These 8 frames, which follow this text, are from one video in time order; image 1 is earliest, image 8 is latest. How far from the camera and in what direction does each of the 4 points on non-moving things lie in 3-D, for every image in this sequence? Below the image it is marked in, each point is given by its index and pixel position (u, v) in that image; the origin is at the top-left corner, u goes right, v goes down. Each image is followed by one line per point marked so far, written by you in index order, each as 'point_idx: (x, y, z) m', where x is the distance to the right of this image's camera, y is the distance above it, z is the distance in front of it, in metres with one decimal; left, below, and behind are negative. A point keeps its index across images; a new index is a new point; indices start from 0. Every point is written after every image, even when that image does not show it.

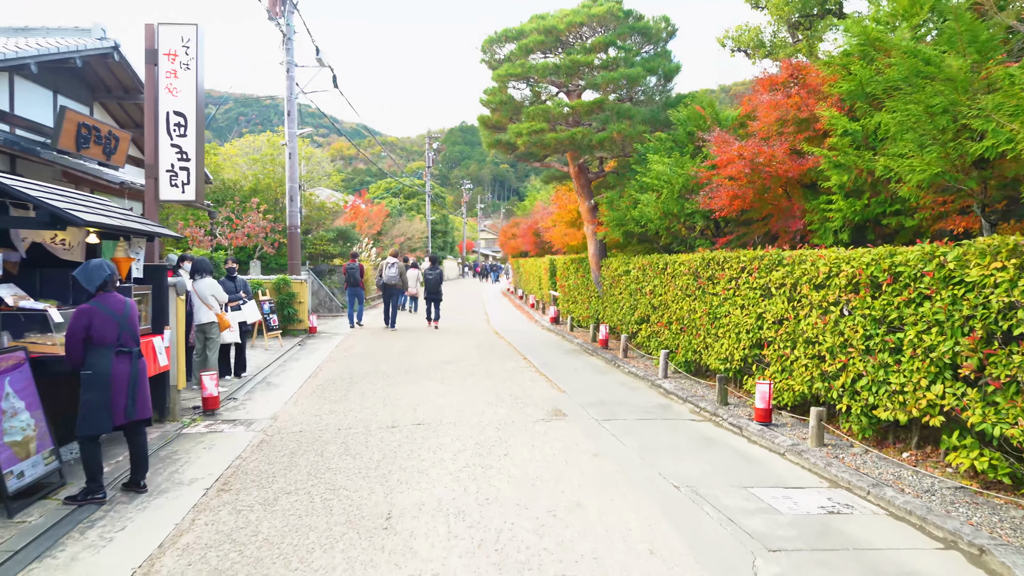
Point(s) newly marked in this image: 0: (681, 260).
0: (+2.2, +0.4, +9.5) m
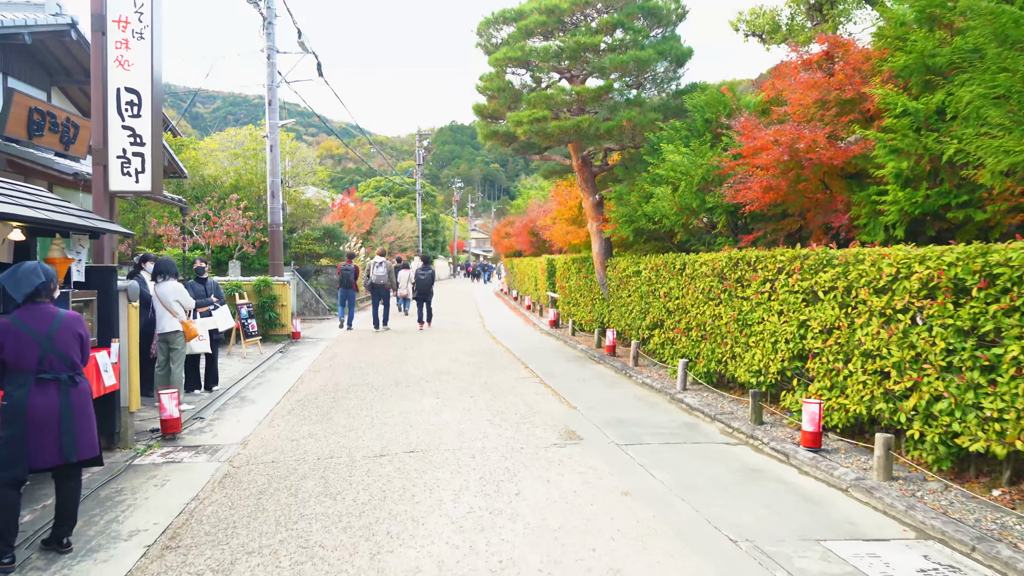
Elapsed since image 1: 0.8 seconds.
0: (+2.2, +0.3, +8.5) m
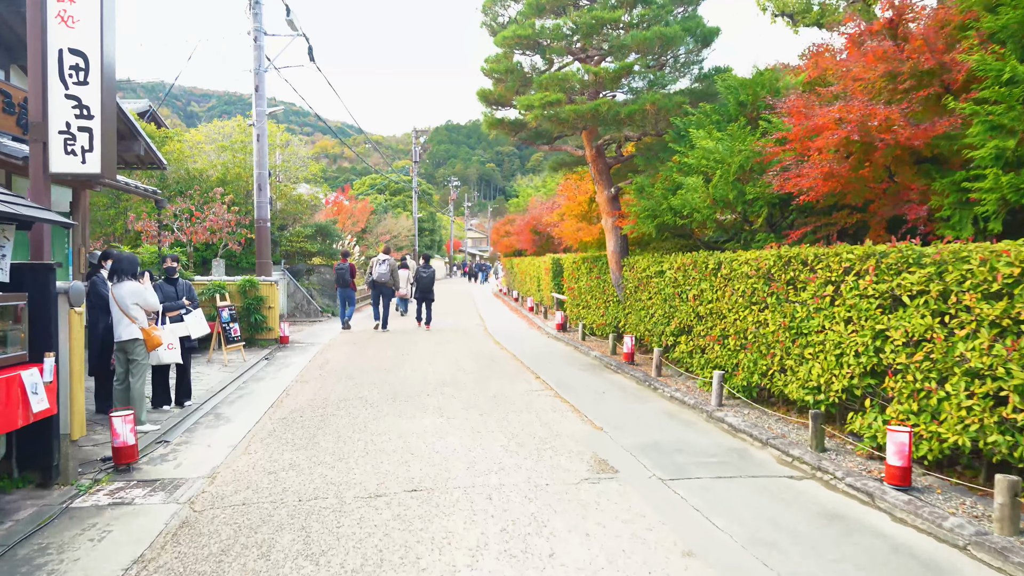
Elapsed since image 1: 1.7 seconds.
0: (+2.4, +0.3, +7.5) m
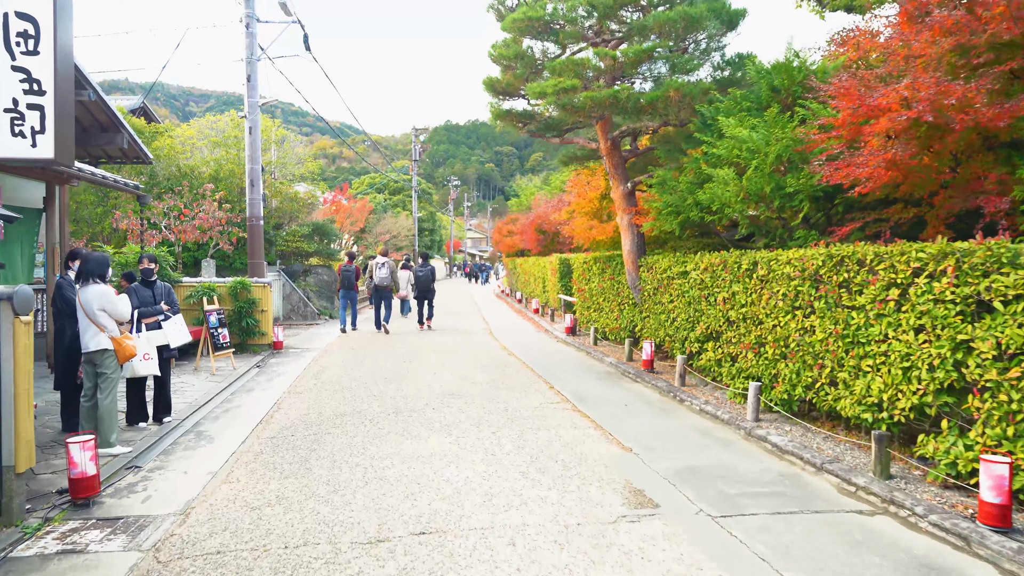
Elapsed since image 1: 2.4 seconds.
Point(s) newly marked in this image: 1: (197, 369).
0: (+2.5, +0.3, +6.8) m
1: (-4.3, -1.1, +9.7) m
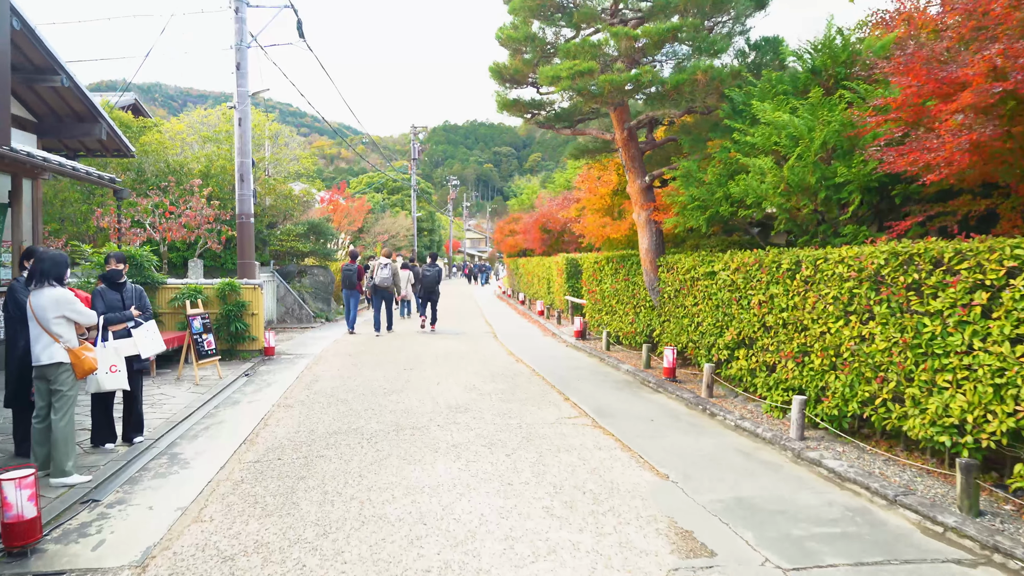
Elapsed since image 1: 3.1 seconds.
0: (+2.7, +0.3, +6.0) m
1: (-4.1, -1.1, +9.0) m
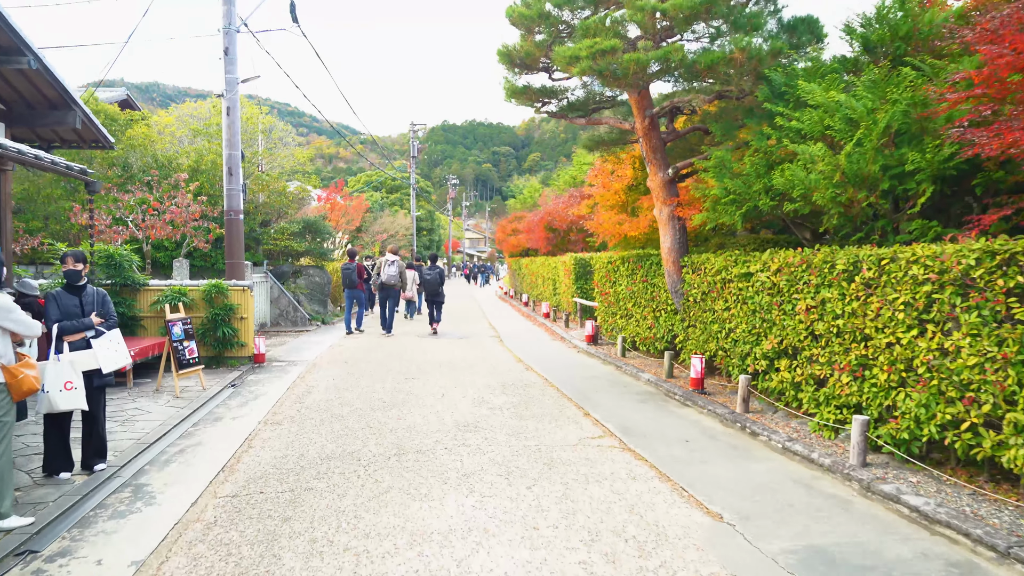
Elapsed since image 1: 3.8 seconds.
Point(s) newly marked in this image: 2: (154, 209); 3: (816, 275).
0: (+2.8, +0.2, +5.2) m
1: (-4.0, -1.2, +8.1) m
2: (-7.1, +1.6, +14.3) m
3: (+2.6, +0.1, +6.2) m
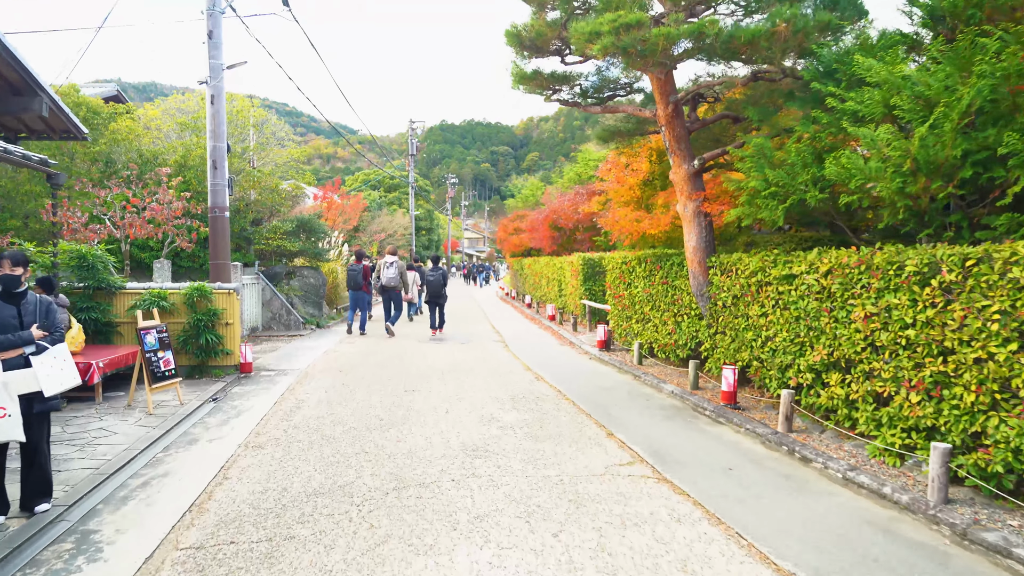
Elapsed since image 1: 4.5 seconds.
0: (+2.9, +0.2, +4.4) m
1: (-3.9, -1.2, +7.3) m
2: (-7.0, +1.5, +13.5) m
3: (+2.8, +0.1, +5.4) m
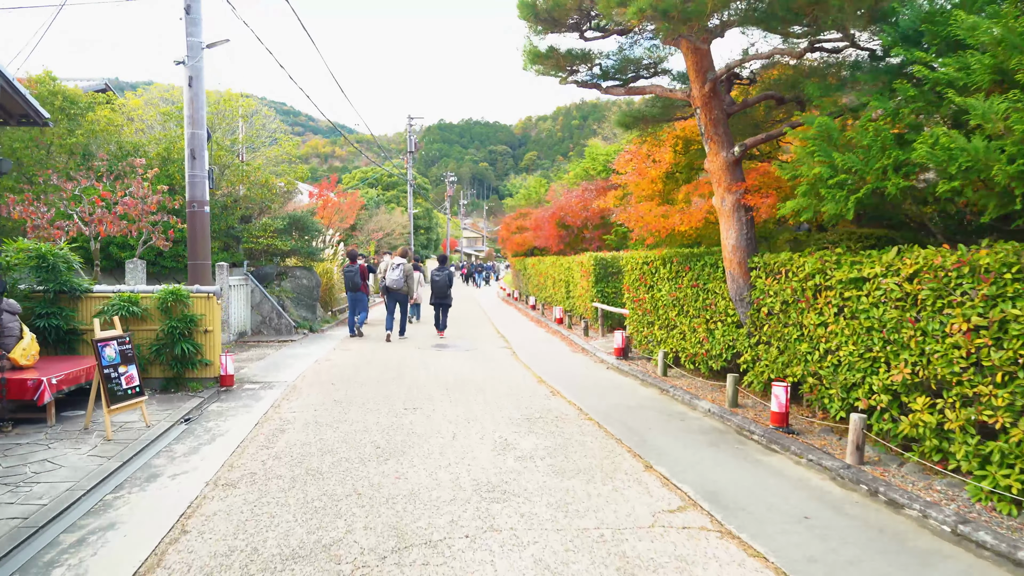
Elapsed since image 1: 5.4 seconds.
0: (+3.1, +0.2, +3.4) m
1: (-3.7, -1.2, +6.3) m
2: (-6.9, +1.5, +12.5) m
3: (+2.9, 0.0, +4.4) m
